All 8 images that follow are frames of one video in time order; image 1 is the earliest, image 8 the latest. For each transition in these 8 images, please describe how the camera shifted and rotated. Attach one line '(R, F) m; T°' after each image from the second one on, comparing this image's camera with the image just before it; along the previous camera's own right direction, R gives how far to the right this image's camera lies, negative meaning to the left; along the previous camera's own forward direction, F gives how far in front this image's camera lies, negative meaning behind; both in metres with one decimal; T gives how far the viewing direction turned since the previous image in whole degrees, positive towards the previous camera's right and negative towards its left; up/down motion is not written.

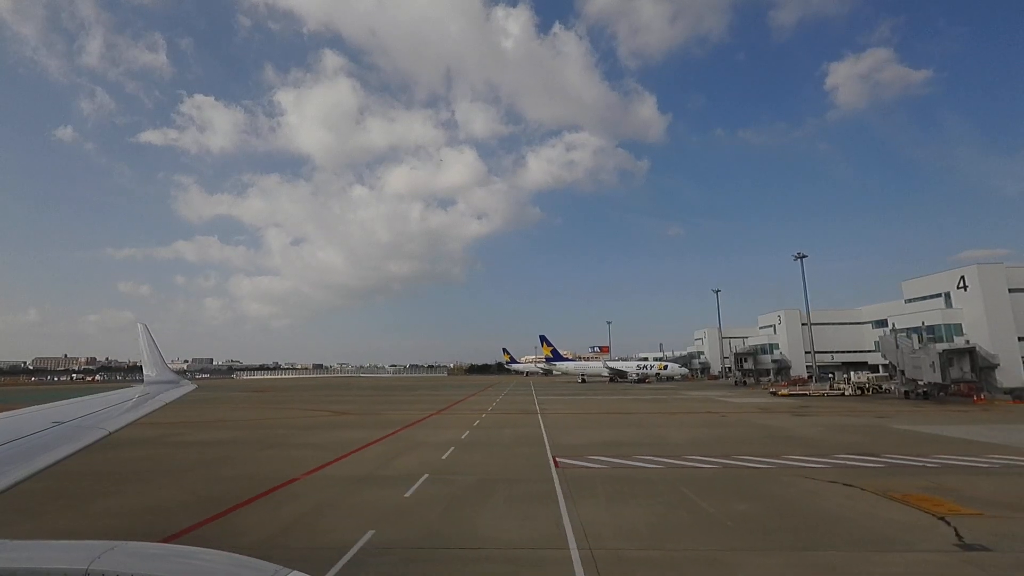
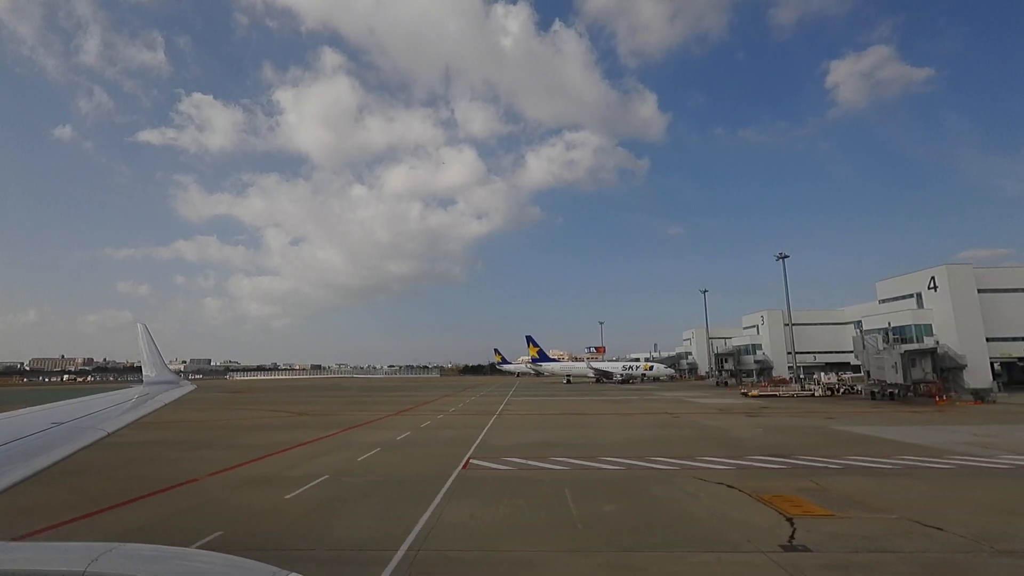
(+2.5, -0.1) m; 0°
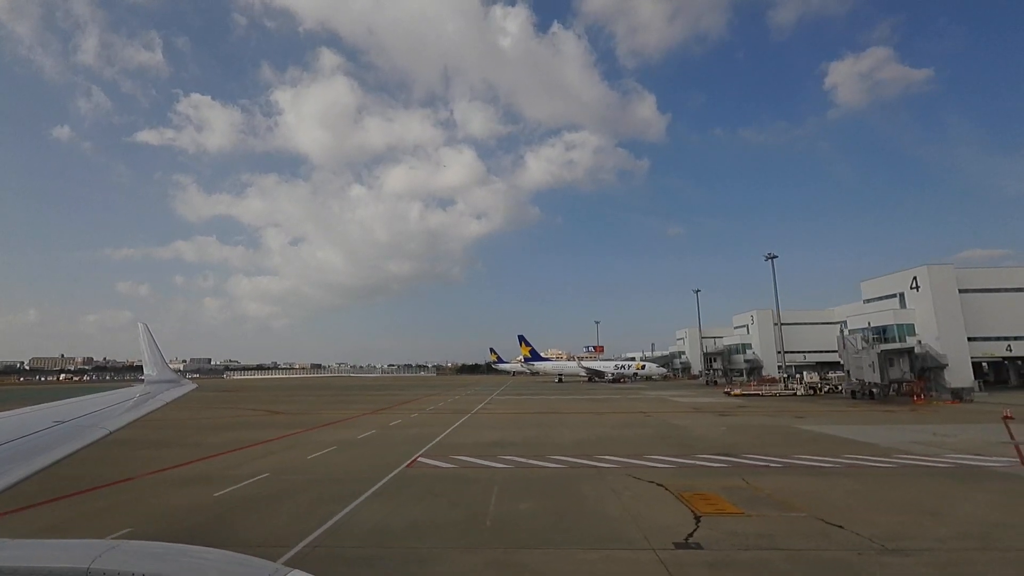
(+1.6, -0.1) m; 0°
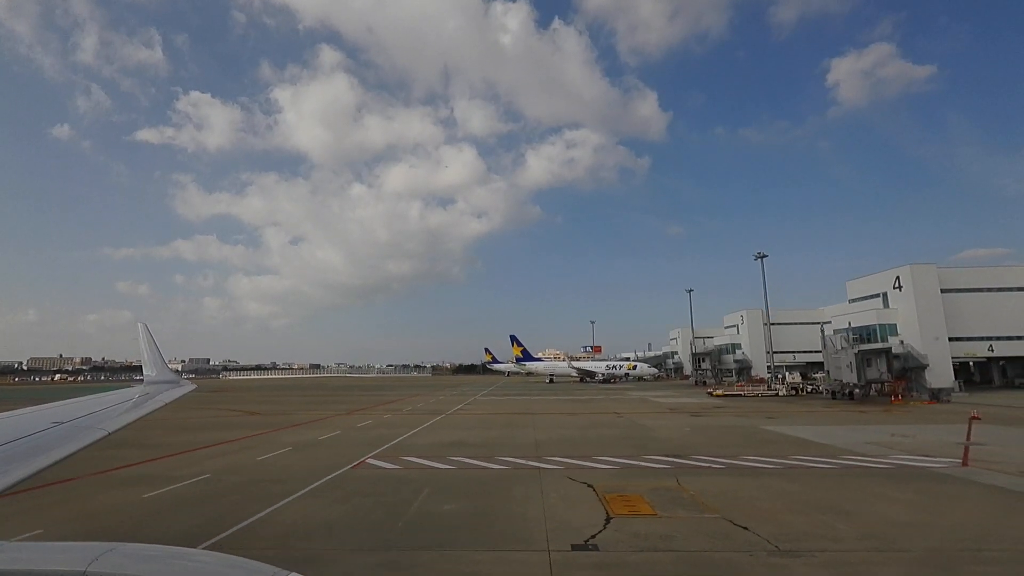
(+1.5, -0.1) m; 0°
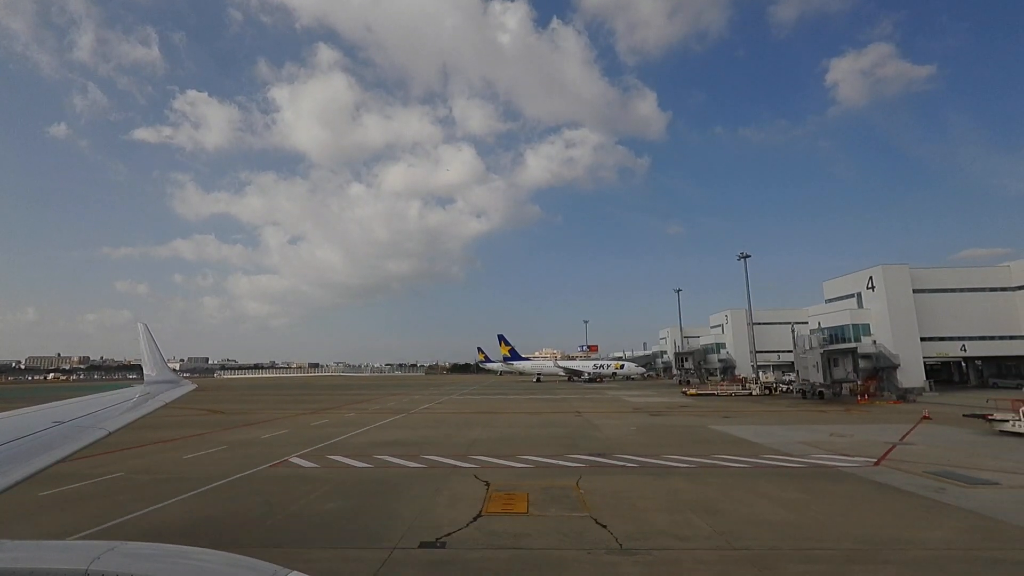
(+2.3, -0.1) m; 0°
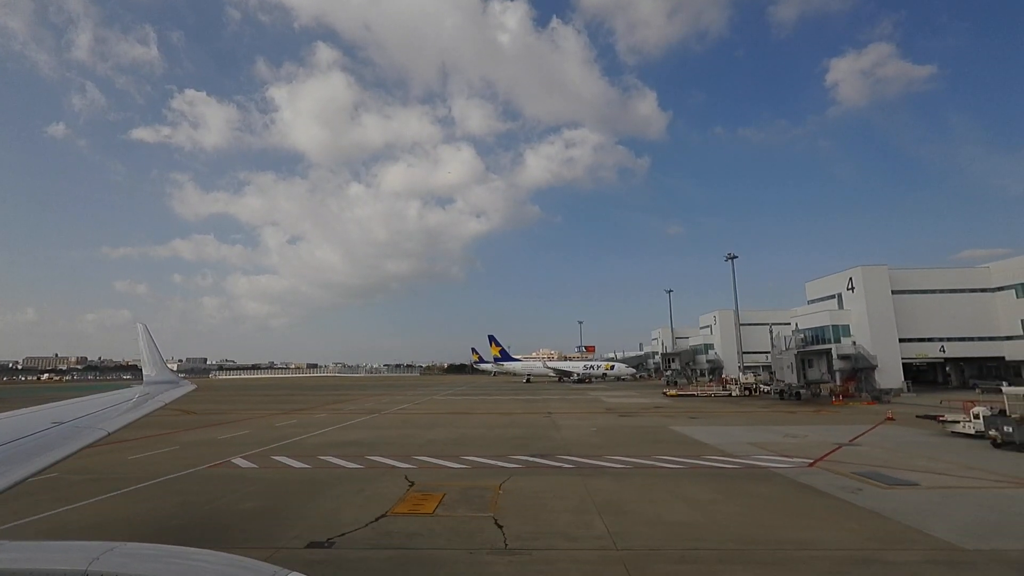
(+1.7, -0.1) m; 0°
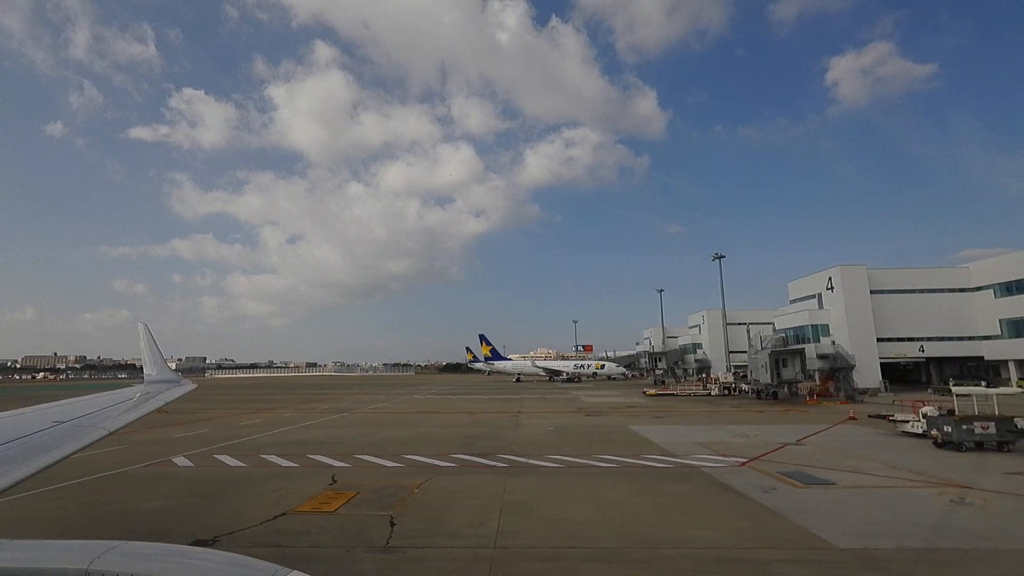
(+1.8, -0.1) m; 0°
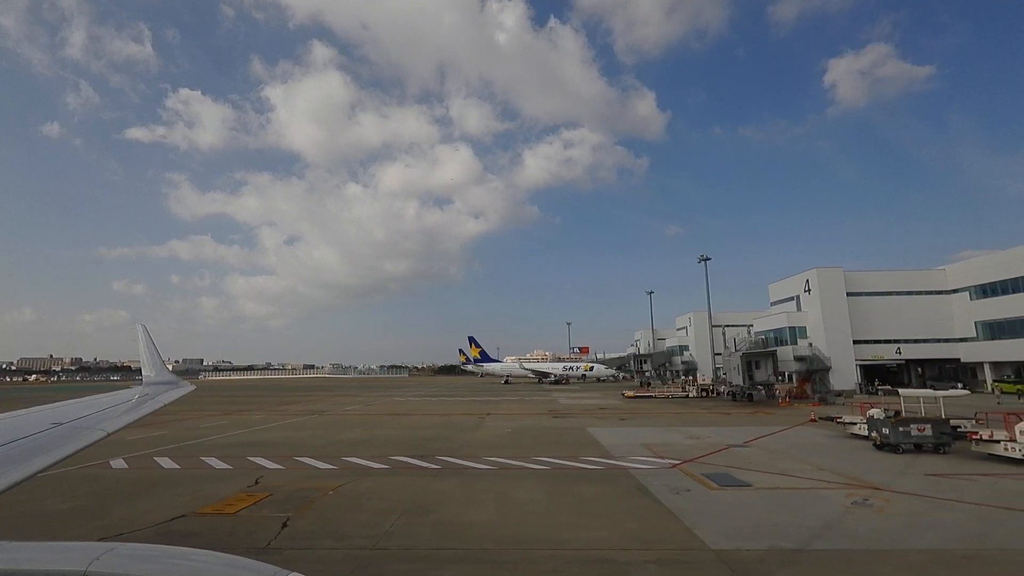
(+1.8, -0.1) m; 0°
